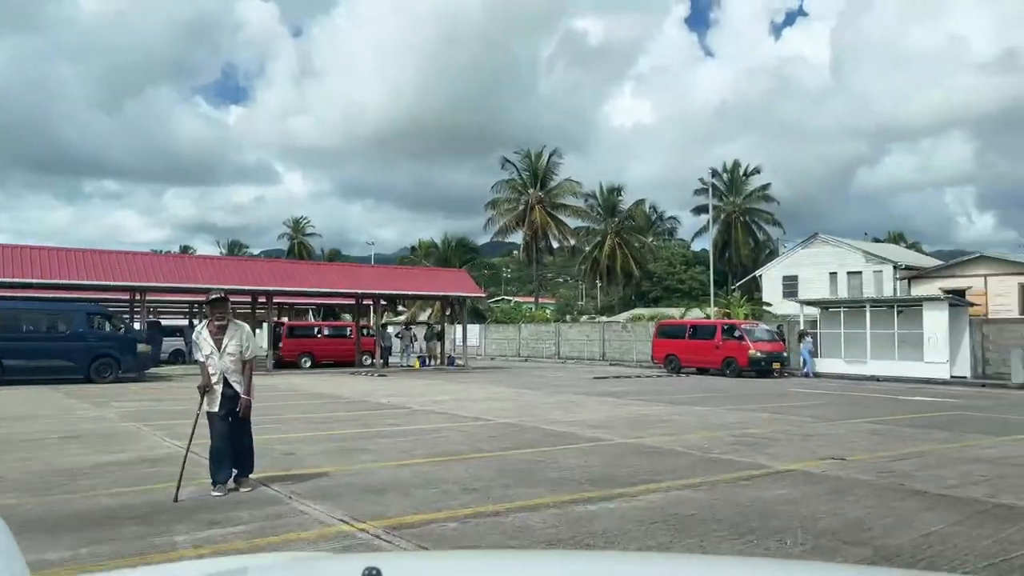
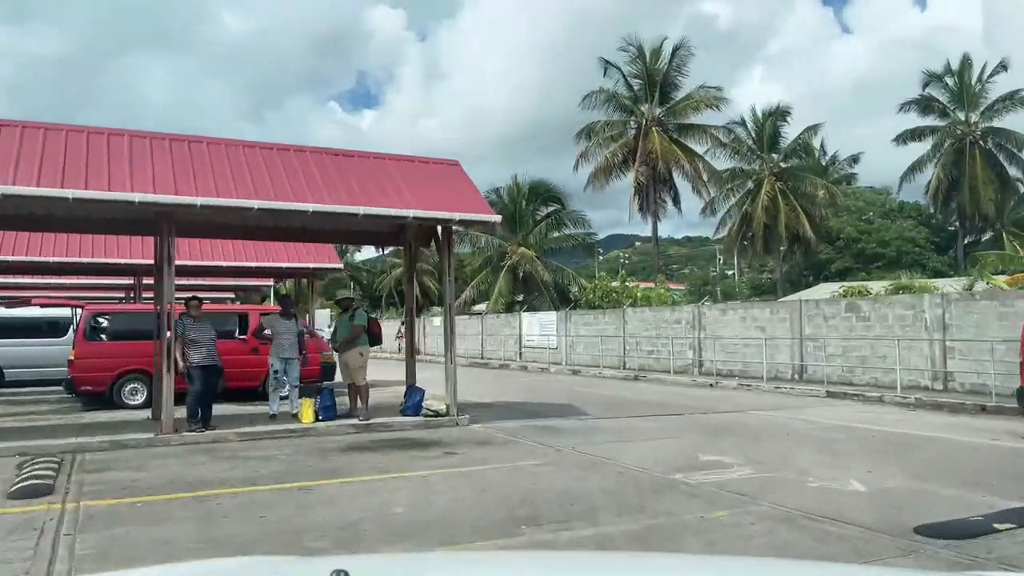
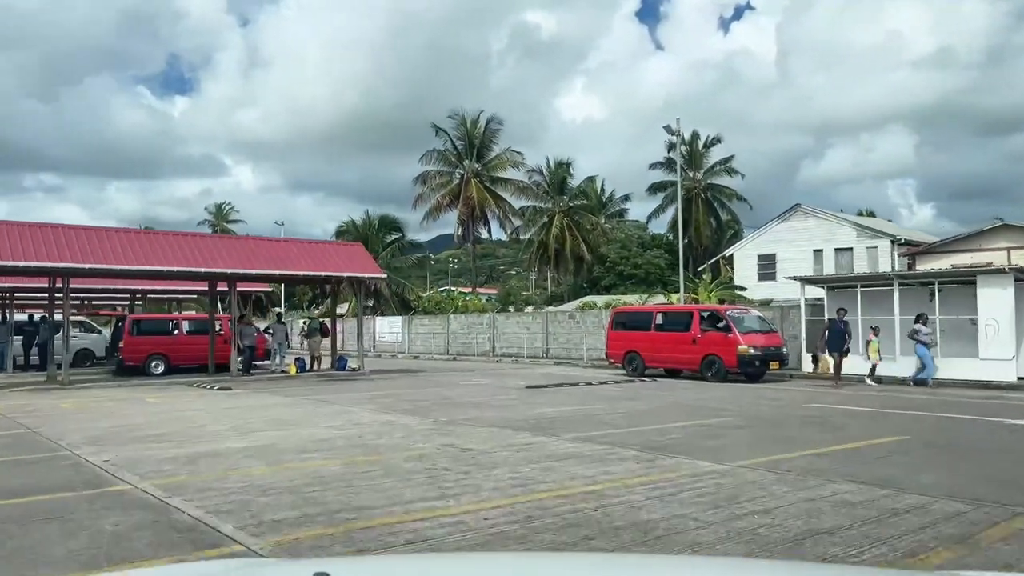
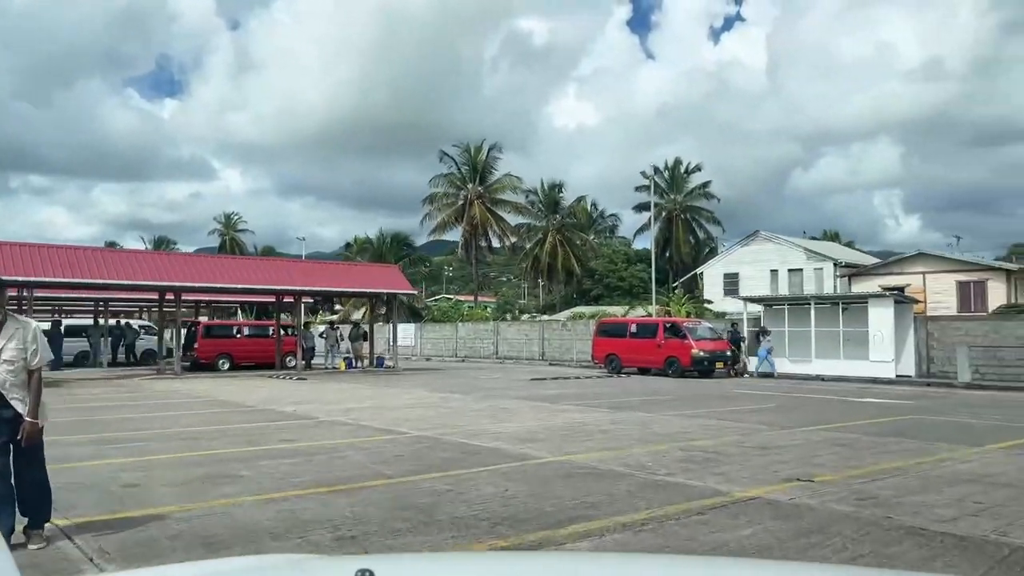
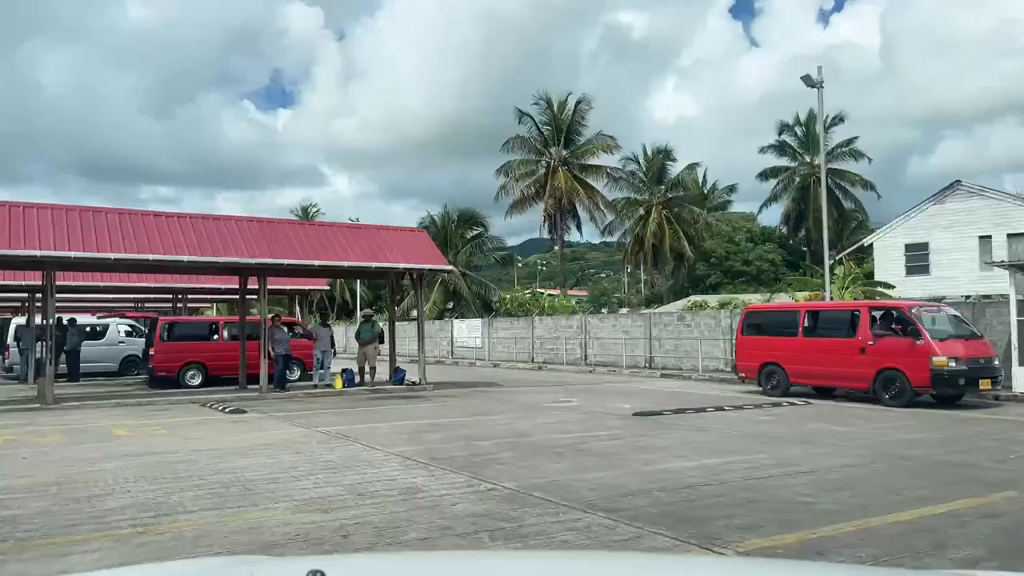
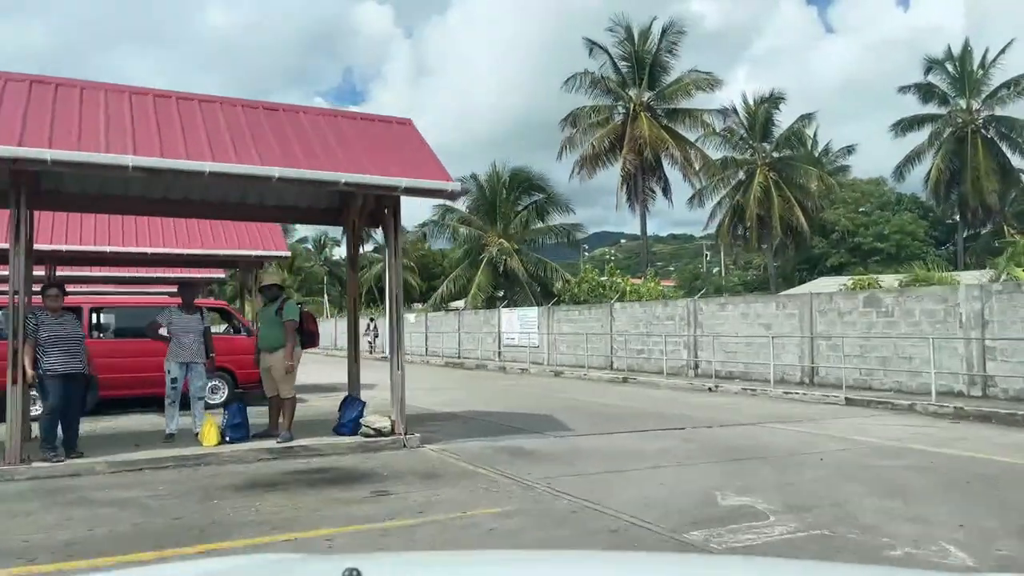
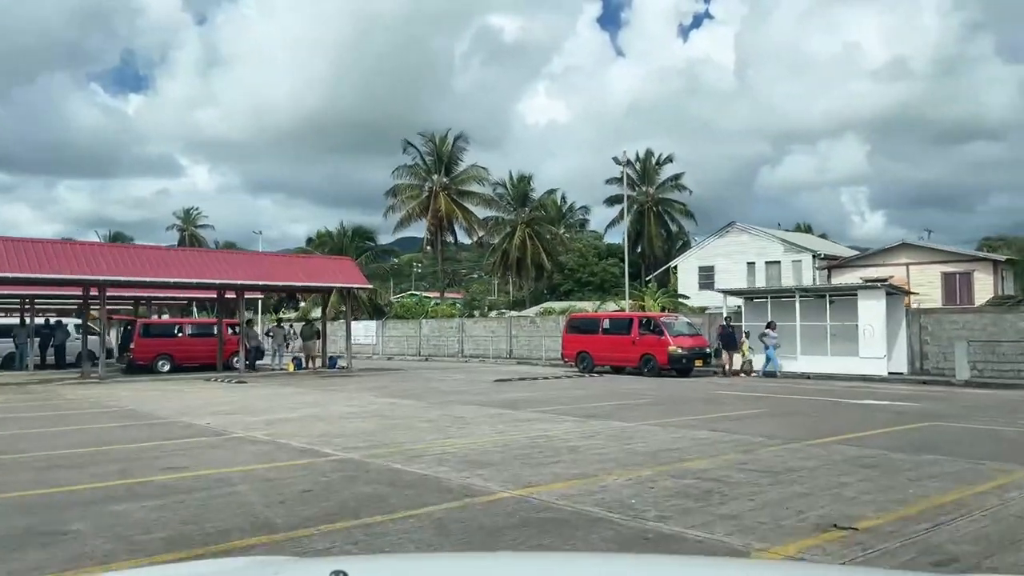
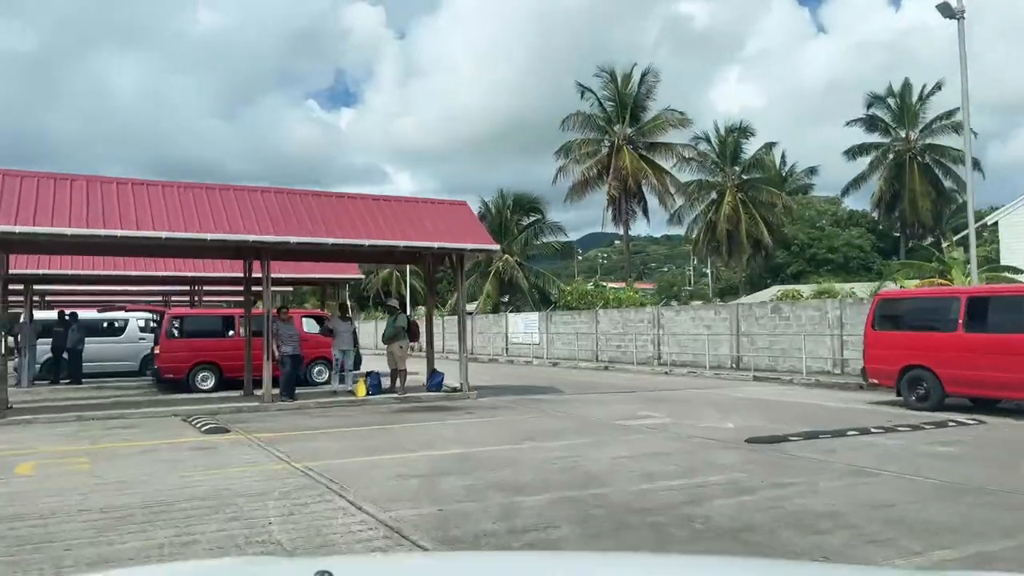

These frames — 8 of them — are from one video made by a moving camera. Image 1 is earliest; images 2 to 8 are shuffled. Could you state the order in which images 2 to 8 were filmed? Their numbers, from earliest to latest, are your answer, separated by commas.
4, 7, 3, 5, 8, 2, 6
